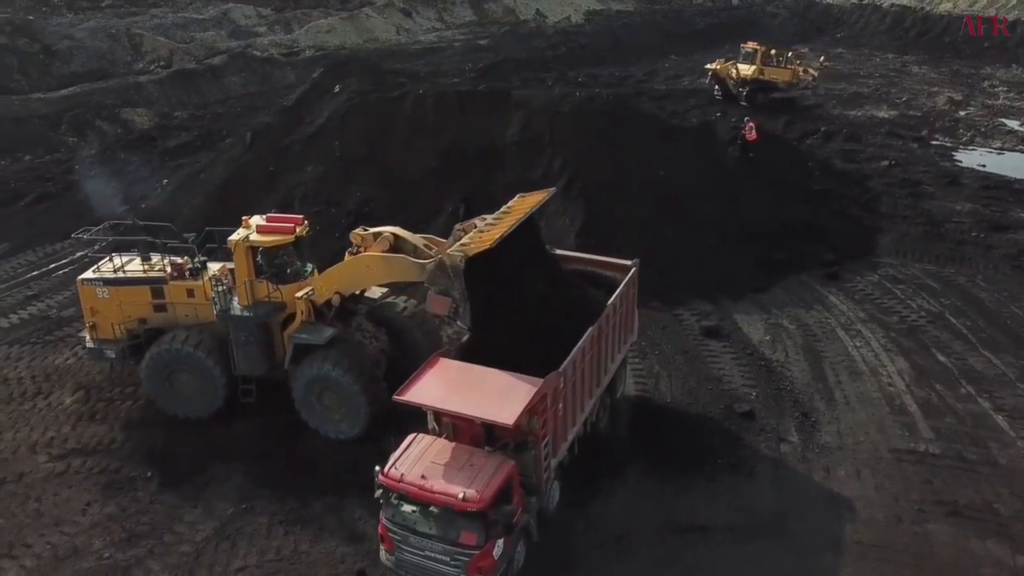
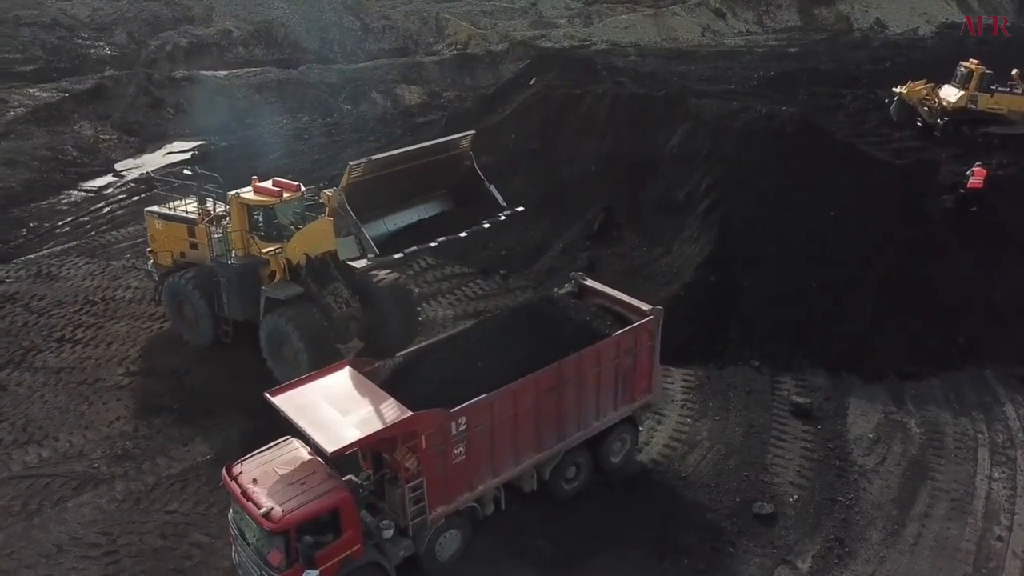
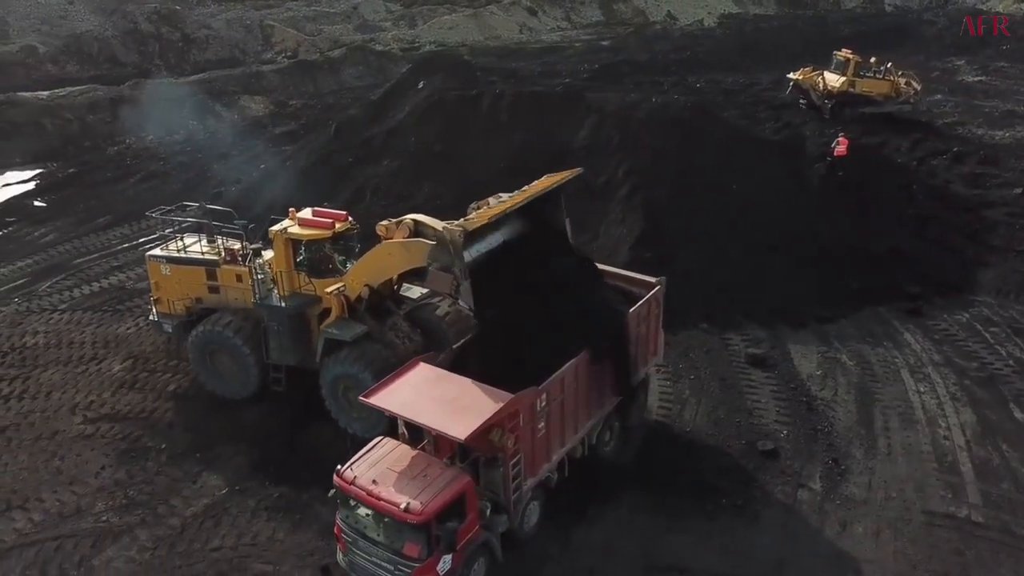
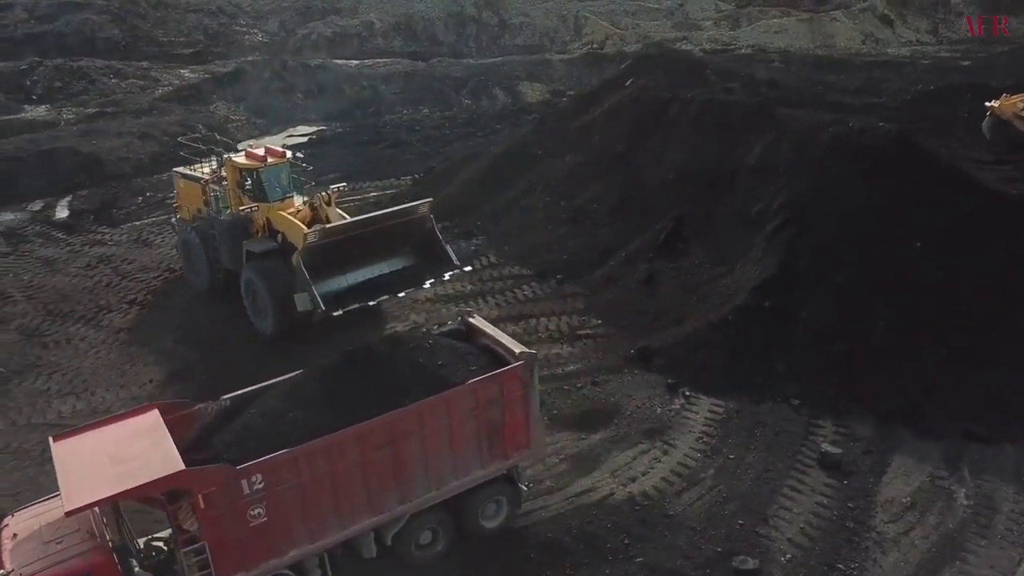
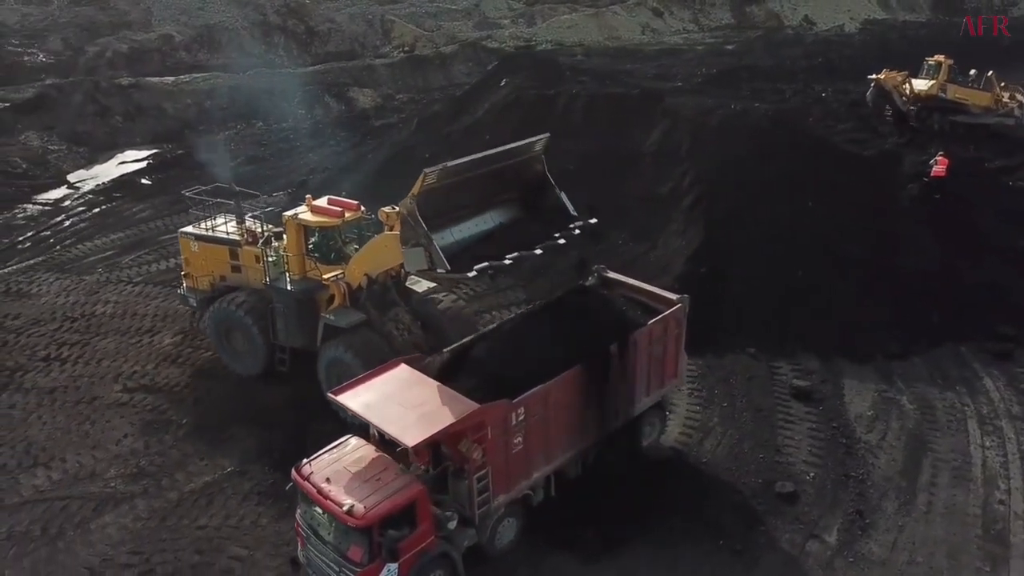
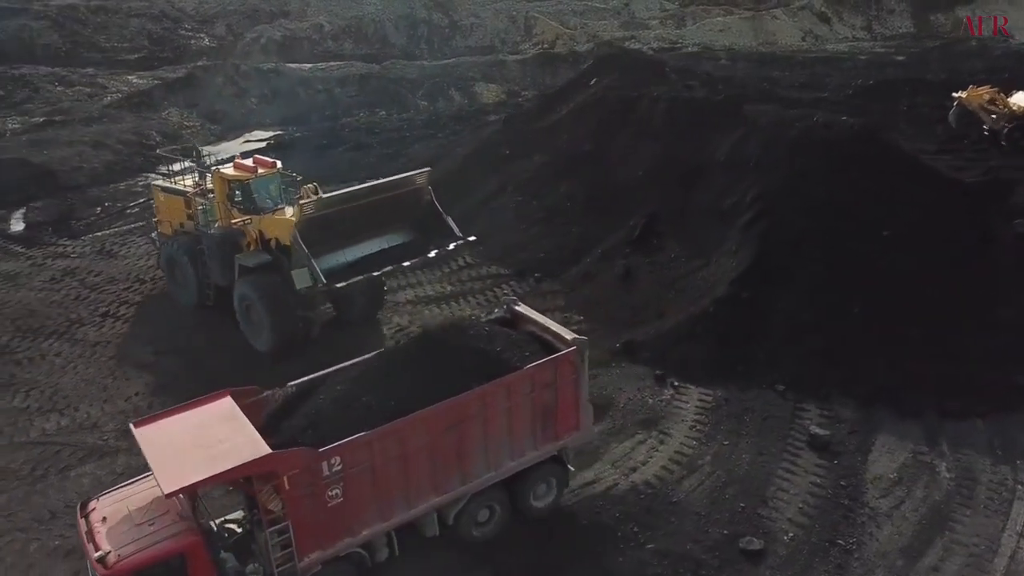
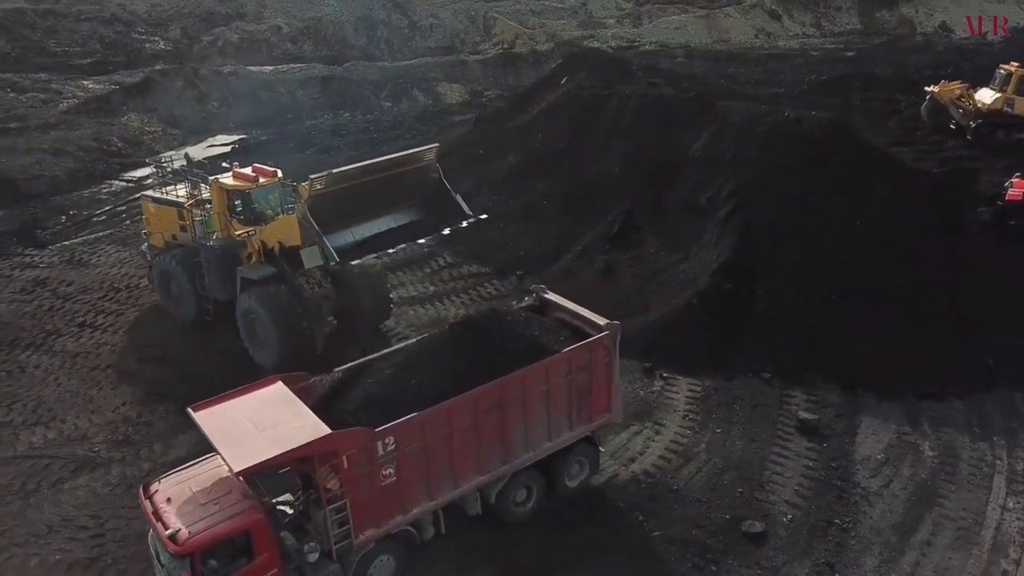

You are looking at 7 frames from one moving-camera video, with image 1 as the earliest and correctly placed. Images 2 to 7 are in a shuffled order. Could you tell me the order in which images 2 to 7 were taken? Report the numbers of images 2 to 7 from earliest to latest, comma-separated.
3, 5, 2, 7, 6, 4
